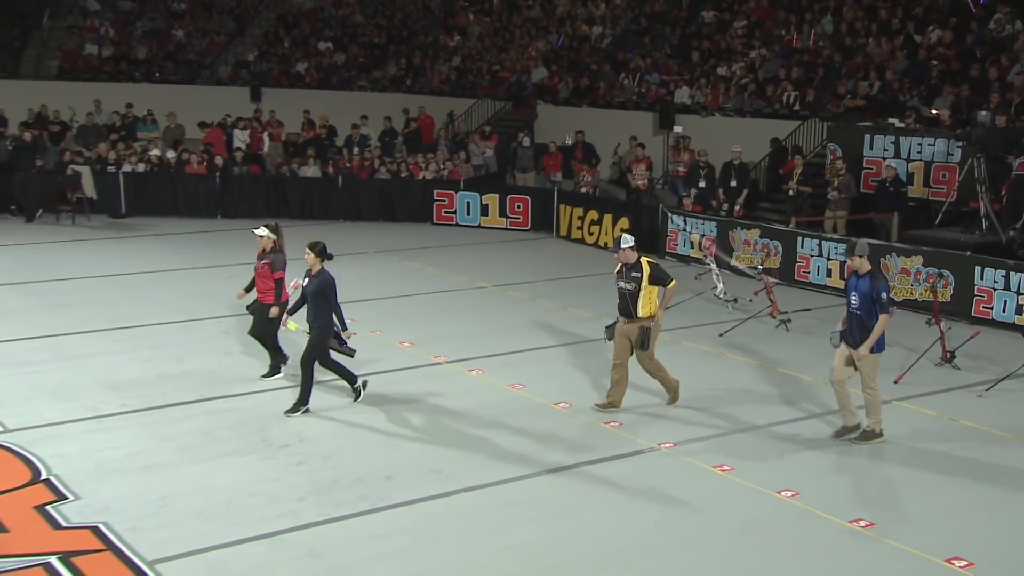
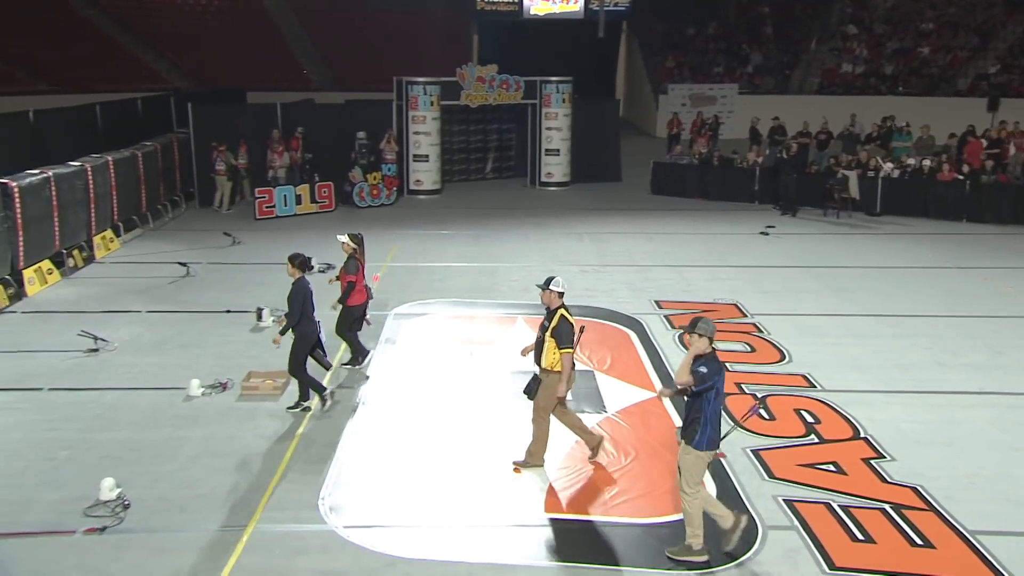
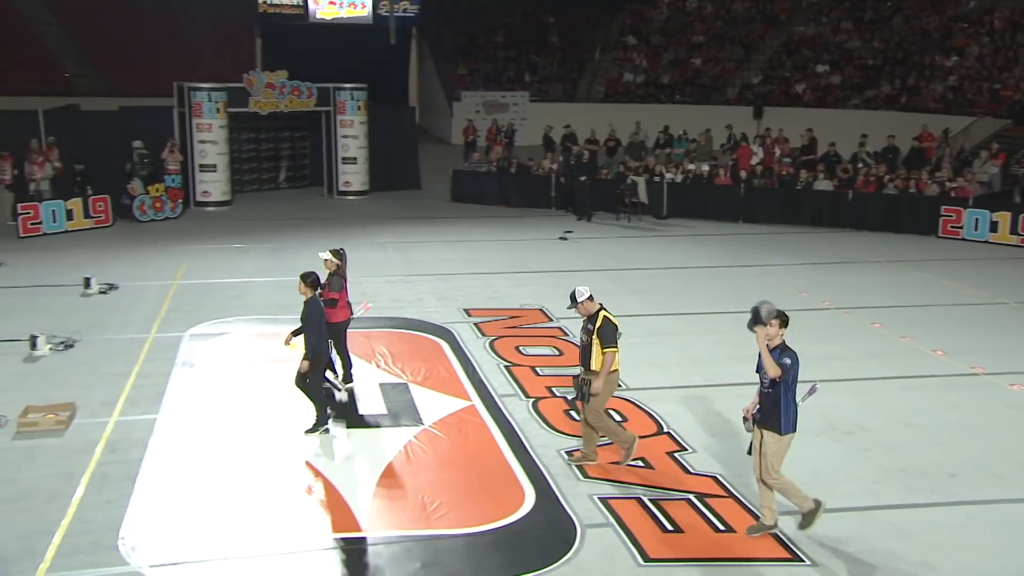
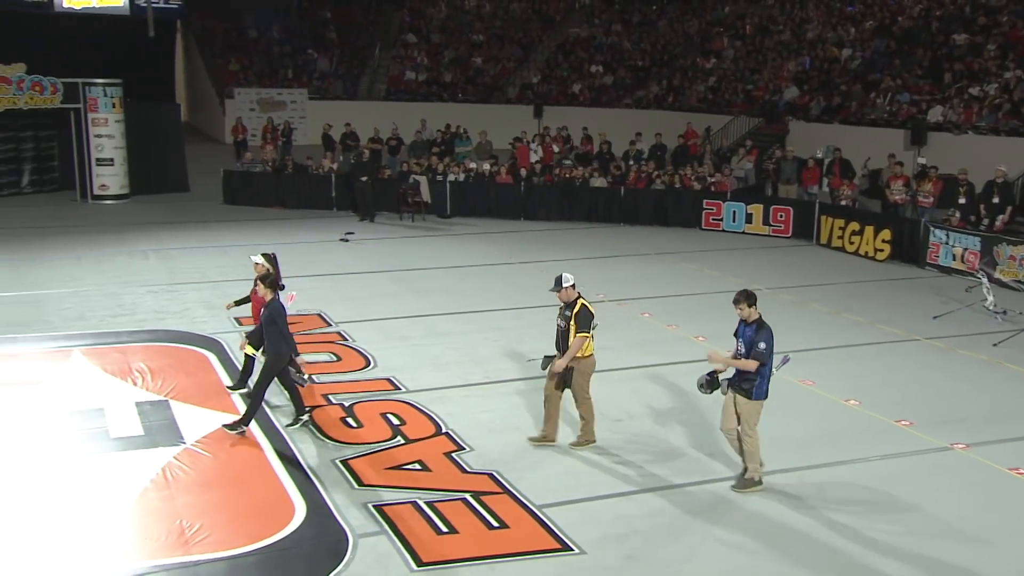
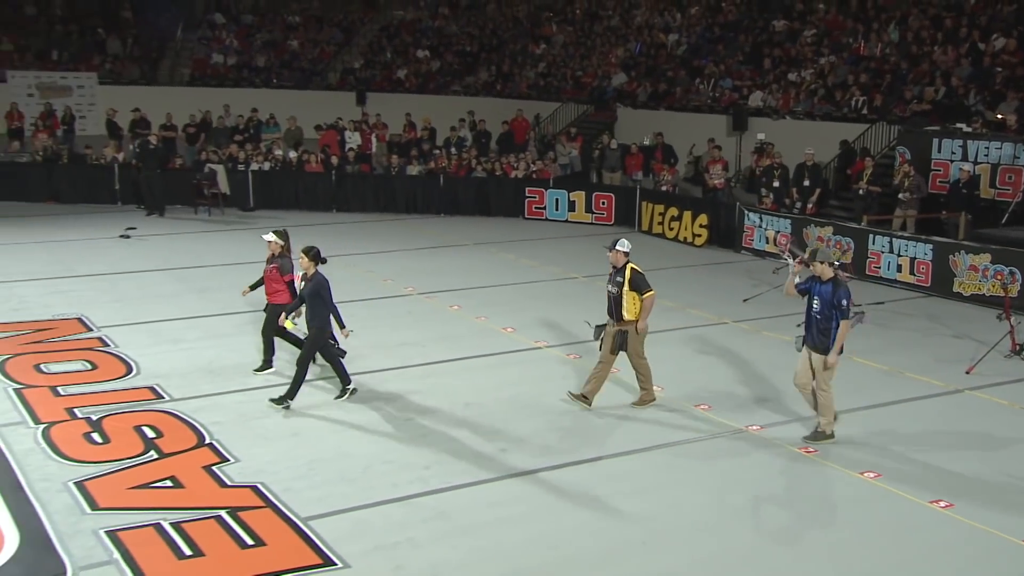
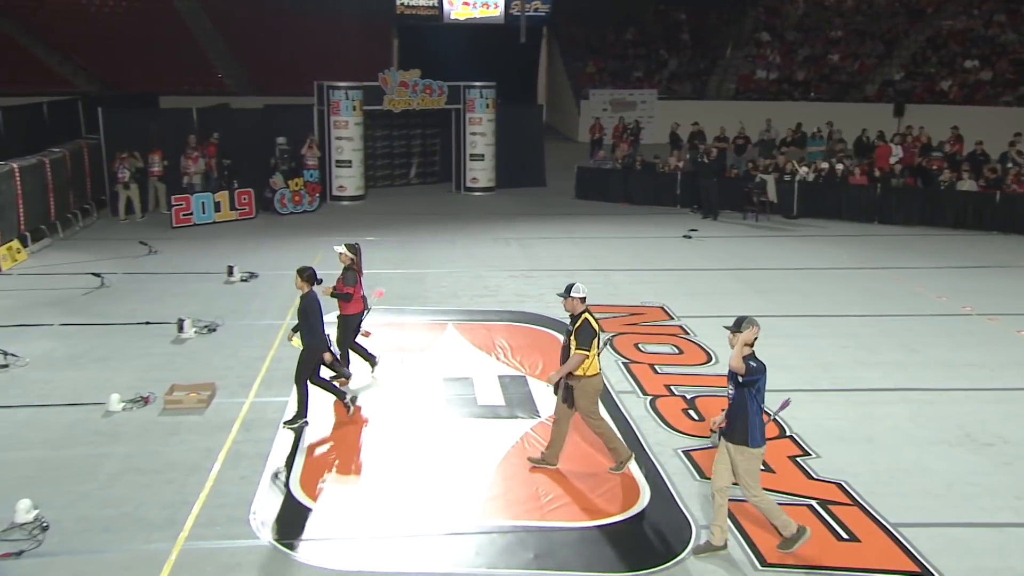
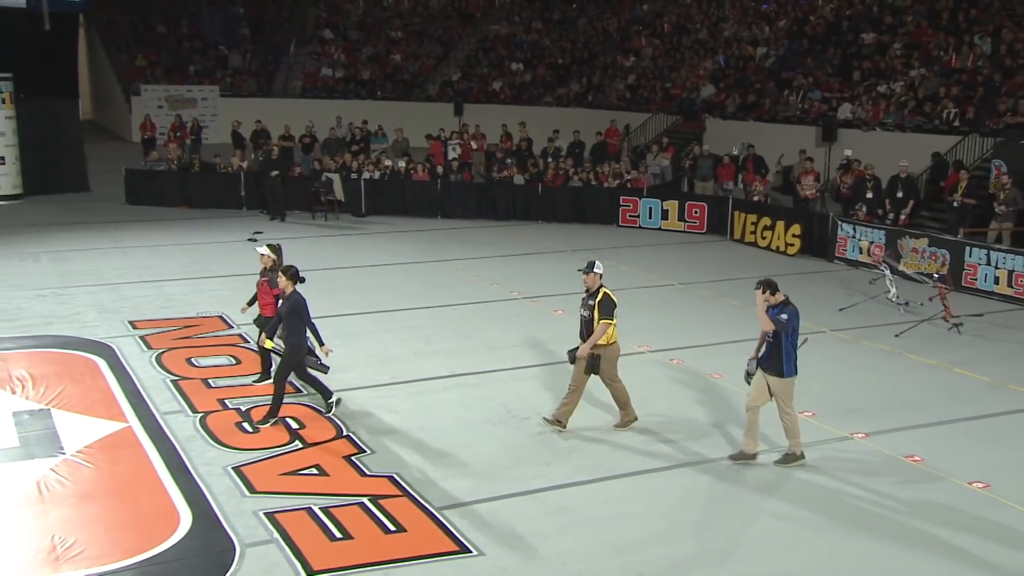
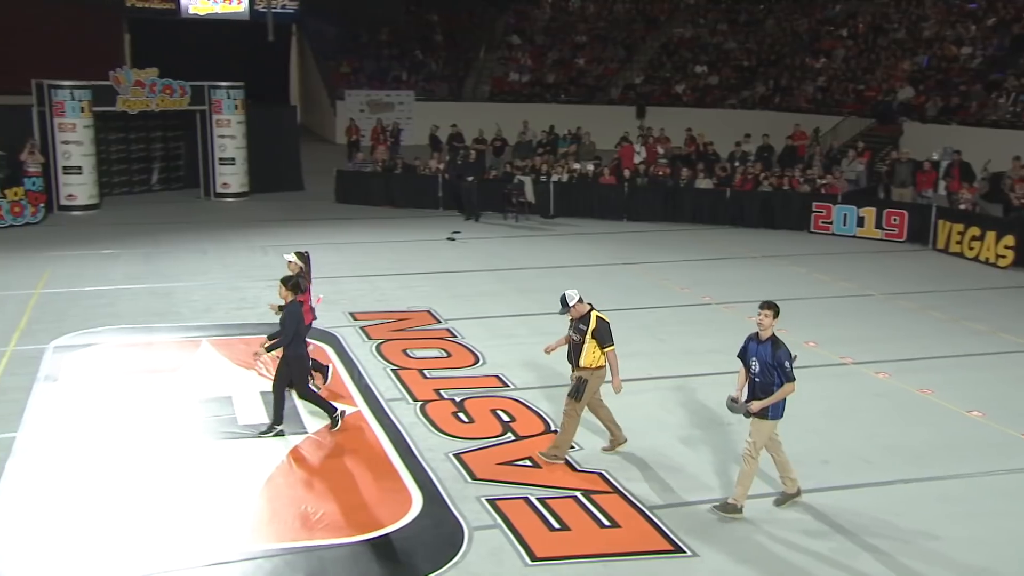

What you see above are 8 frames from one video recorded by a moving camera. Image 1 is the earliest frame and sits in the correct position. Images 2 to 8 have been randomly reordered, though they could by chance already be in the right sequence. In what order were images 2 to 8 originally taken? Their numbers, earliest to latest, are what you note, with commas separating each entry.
5, 7, 4, 8, 3, 6, 2
